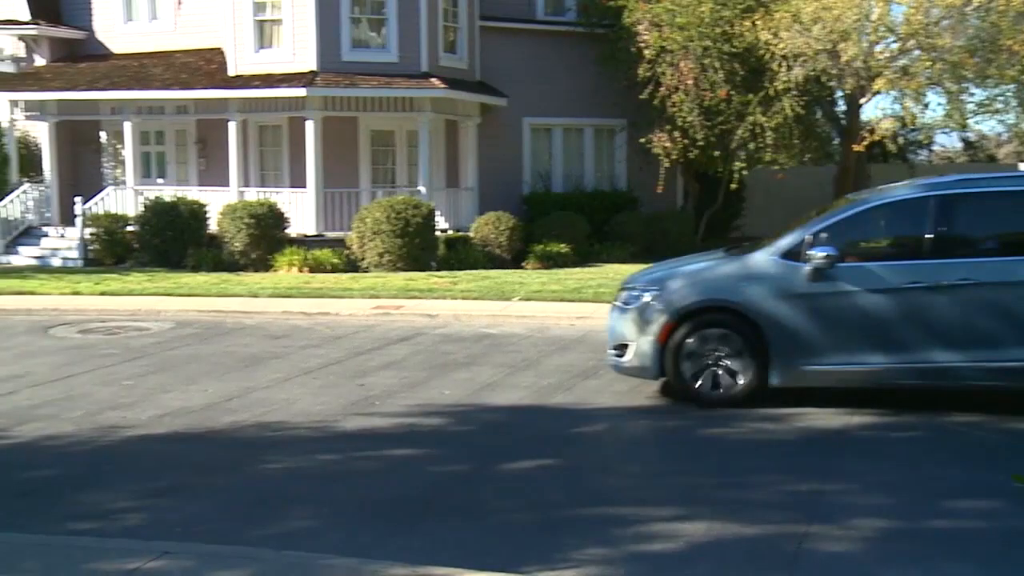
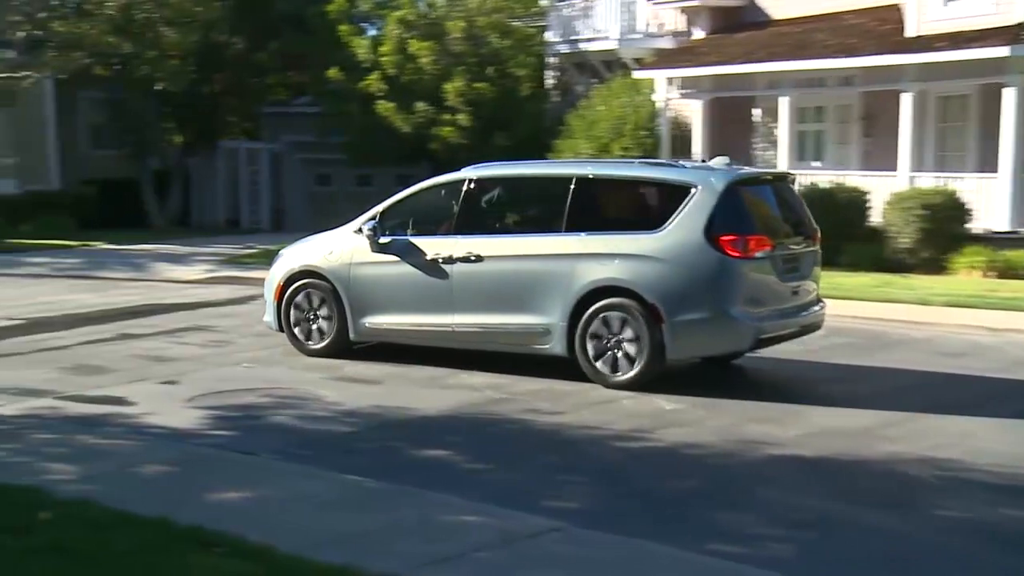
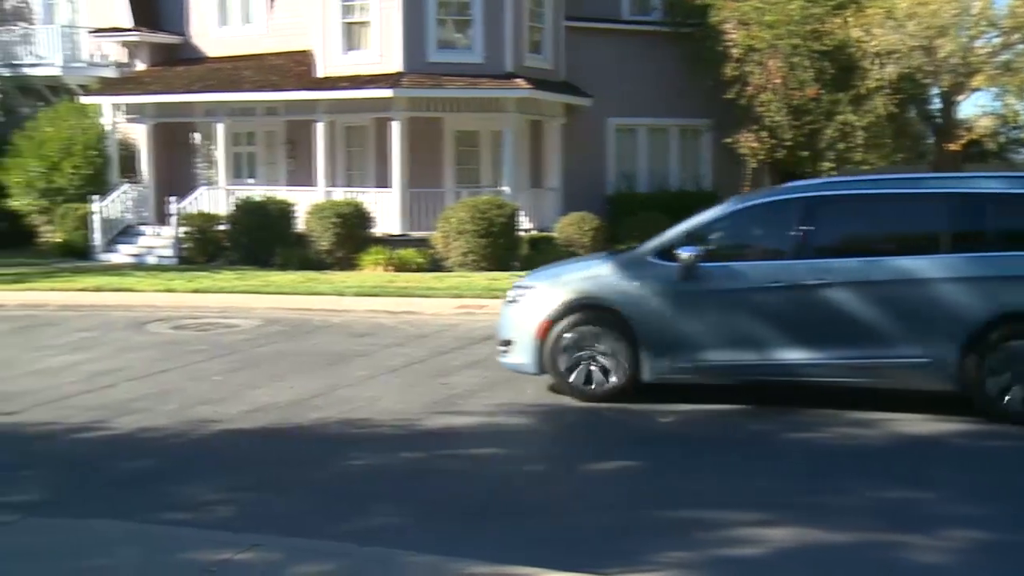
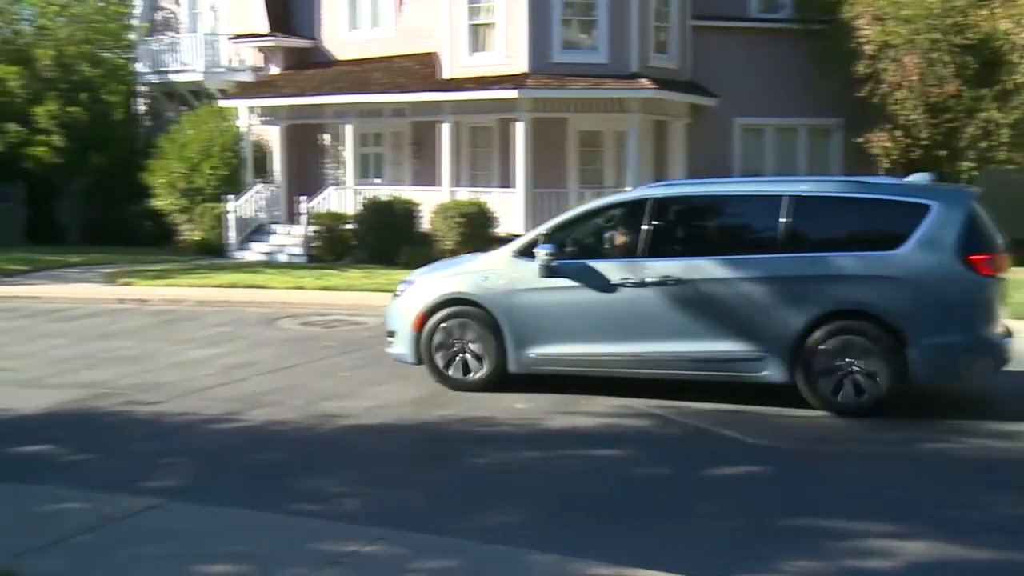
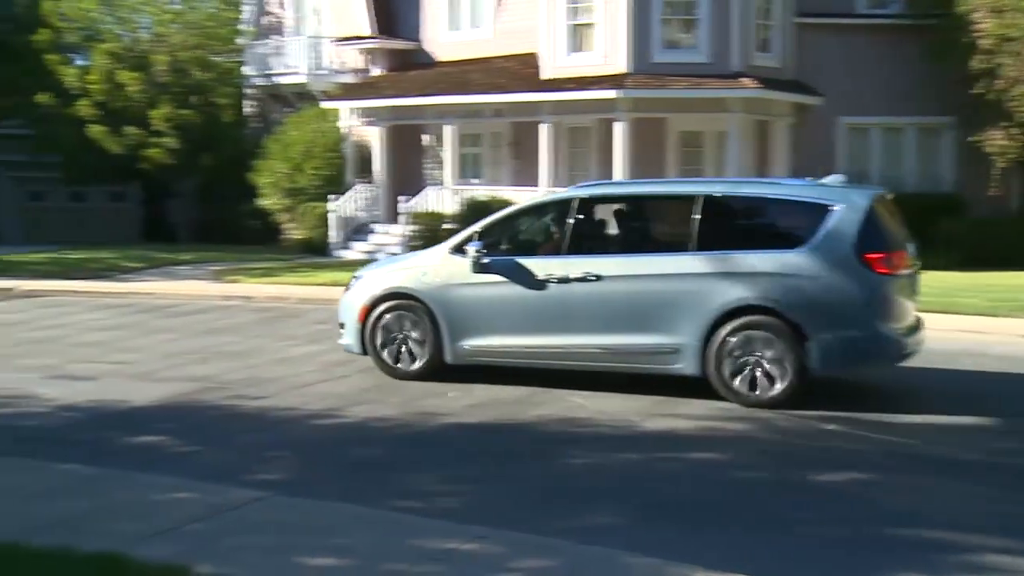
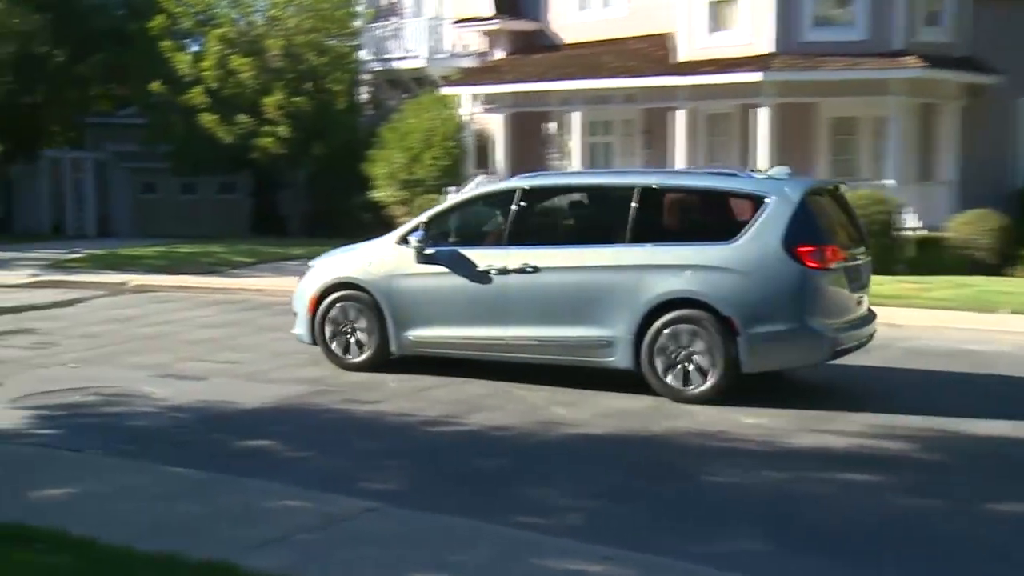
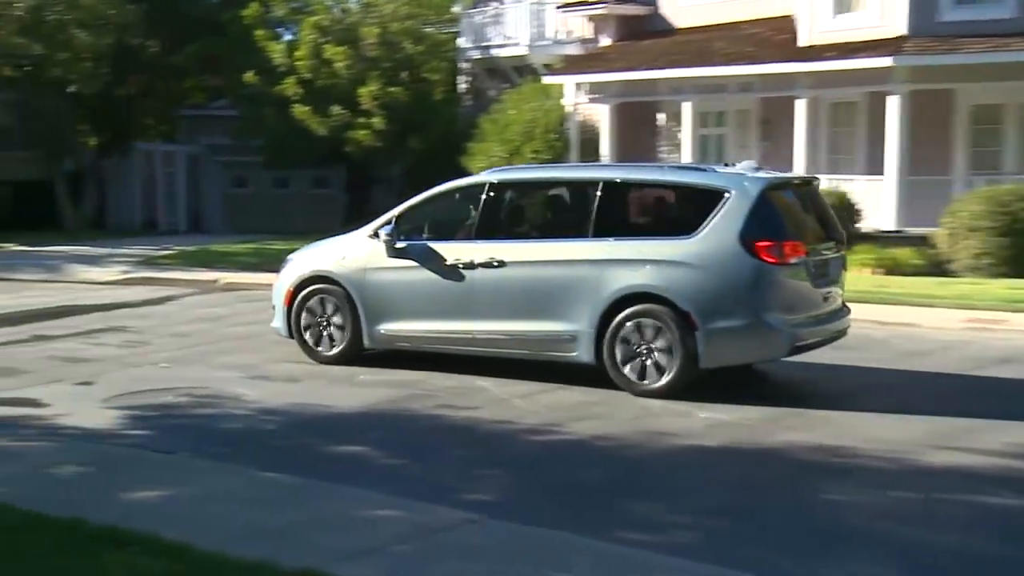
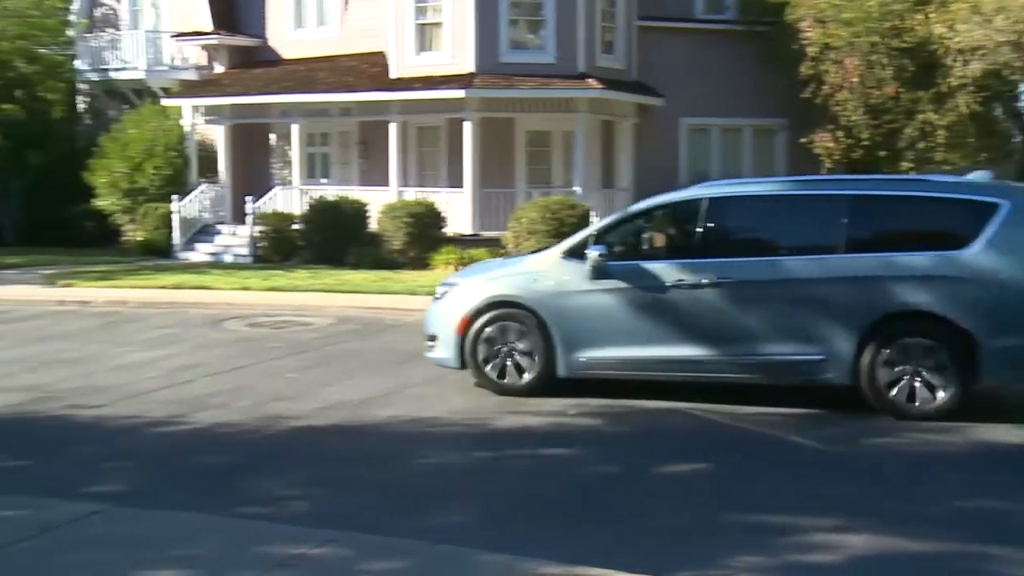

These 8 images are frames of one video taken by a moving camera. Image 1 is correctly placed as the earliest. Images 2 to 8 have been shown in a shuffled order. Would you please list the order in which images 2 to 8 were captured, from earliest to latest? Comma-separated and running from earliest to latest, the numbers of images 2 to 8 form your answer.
3, 8, 4, 5, 6, 7, 2
